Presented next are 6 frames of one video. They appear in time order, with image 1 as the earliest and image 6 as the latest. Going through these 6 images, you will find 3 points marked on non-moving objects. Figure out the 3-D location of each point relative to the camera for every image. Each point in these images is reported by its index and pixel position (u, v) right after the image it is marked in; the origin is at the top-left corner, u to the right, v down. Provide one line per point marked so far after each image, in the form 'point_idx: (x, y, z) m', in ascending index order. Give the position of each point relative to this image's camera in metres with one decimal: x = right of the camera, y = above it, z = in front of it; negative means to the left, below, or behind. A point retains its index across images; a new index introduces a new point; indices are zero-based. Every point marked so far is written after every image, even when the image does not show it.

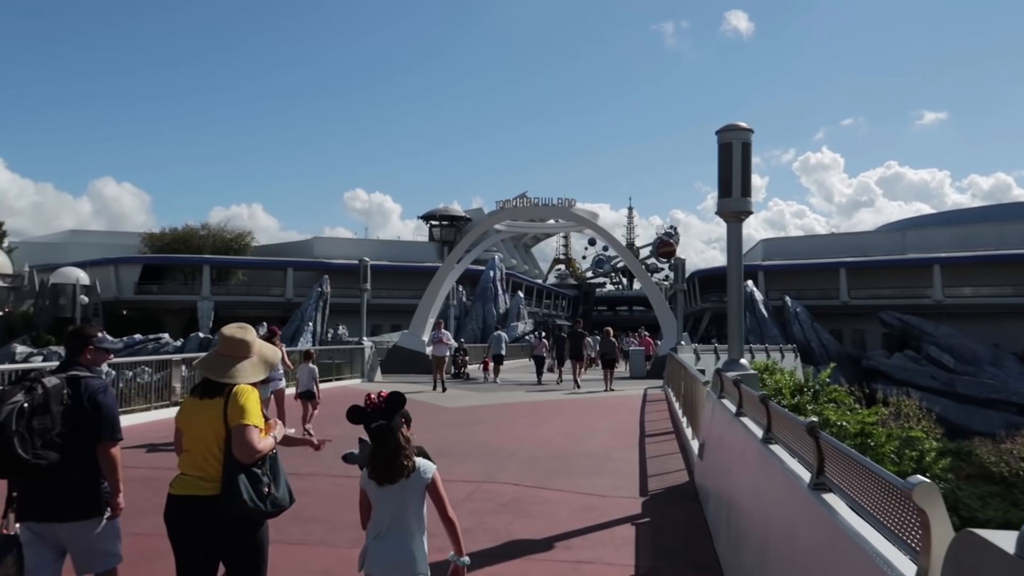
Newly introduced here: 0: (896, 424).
0: (+7.3, -2.5, +14.3) m
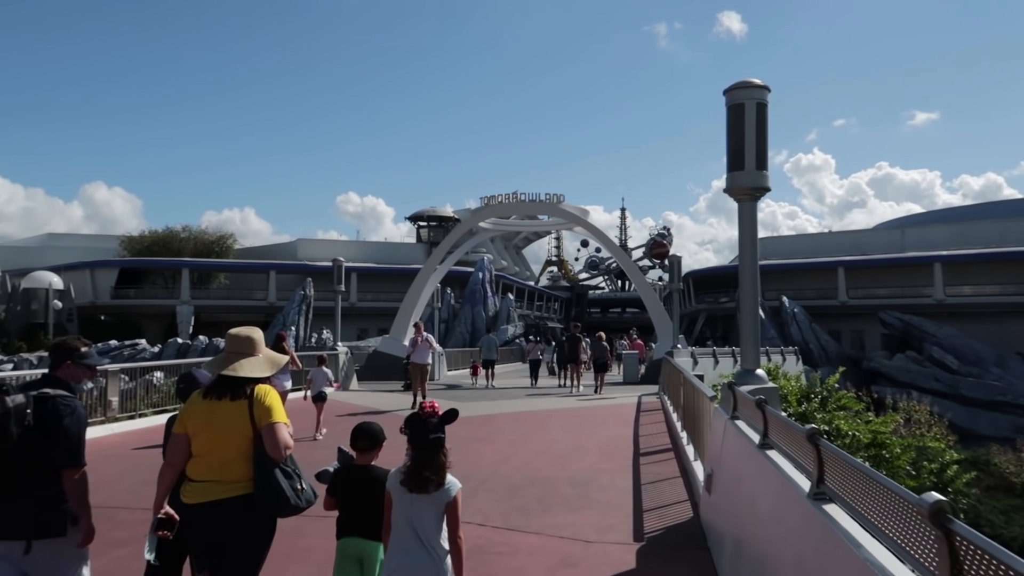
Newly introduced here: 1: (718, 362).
0: (+7.0, -2.5, +13.4) m
1: (+5.4, -2.0, +19.8) m
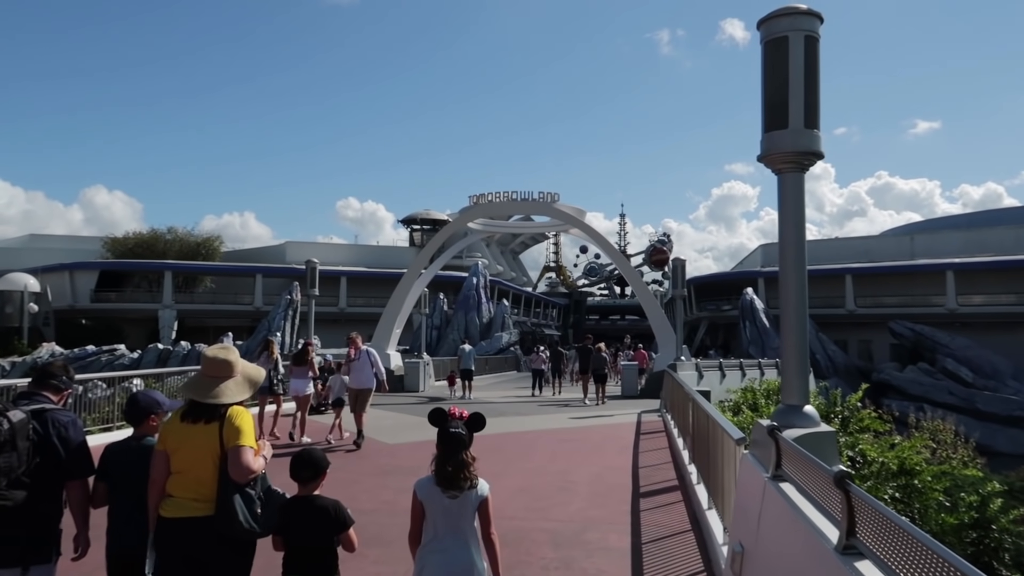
0: (+6.8, -2.6, +12.1) m
1: (+5.2, -2.2, +18.6) m
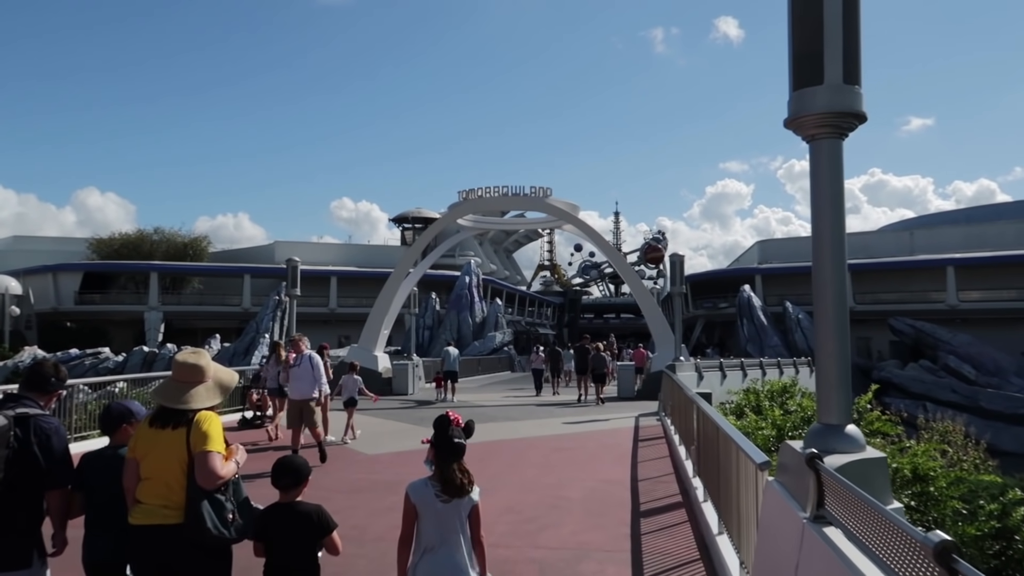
0: (+6.6, -2.6, +11.6) m
1: (+5.0, -2.1, +18.0) m
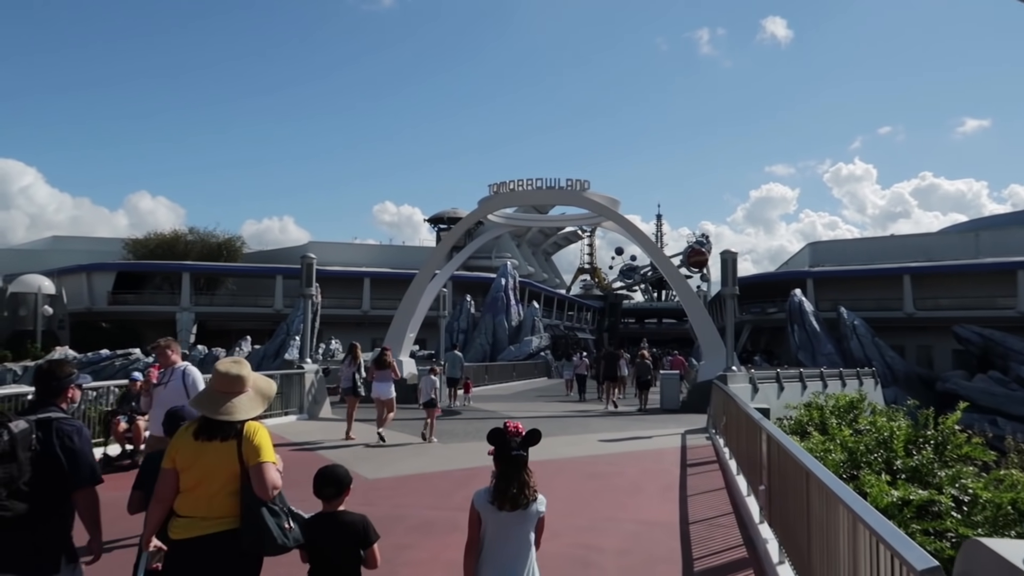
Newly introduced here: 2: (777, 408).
0: (+7.0, -2.6, +10.0) m
1: (+5.8, -2.2, +16.5) m
2: (+5.5, -2.5, +16.2) m
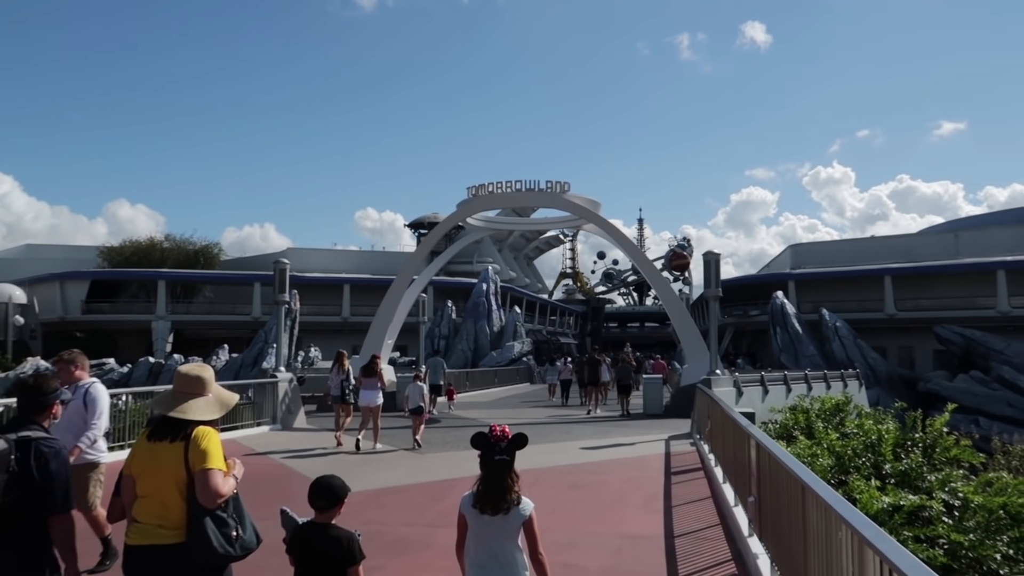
0: (+6.8, -2.6, +9.9) m
1: (+5.4, -2.2, +16.4) m
2: (+5.1, -2.5, +16.1) m
